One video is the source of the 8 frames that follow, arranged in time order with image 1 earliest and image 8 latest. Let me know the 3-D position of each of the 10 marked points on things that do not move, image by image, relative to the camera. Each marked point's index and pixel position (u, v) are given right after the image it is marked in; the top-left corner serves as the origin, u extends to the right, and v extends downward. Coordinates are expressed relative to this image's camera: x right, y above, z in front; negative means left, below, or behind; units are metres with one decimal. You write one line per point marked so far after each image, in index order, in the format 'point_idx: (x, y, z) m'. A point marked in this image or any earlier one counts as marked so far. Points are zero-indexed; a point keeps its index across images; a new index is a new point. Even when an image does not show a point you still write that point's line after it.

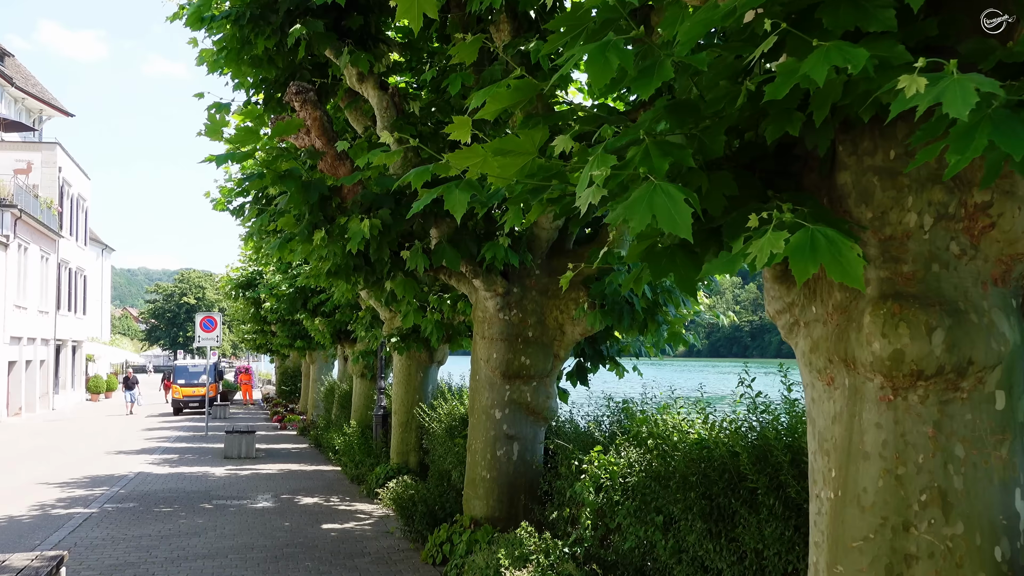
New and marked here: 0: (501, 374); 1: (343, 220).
0: (-0.1, -0.8, +8.4) m
1: (-1.3, +0.5, +7.6) m
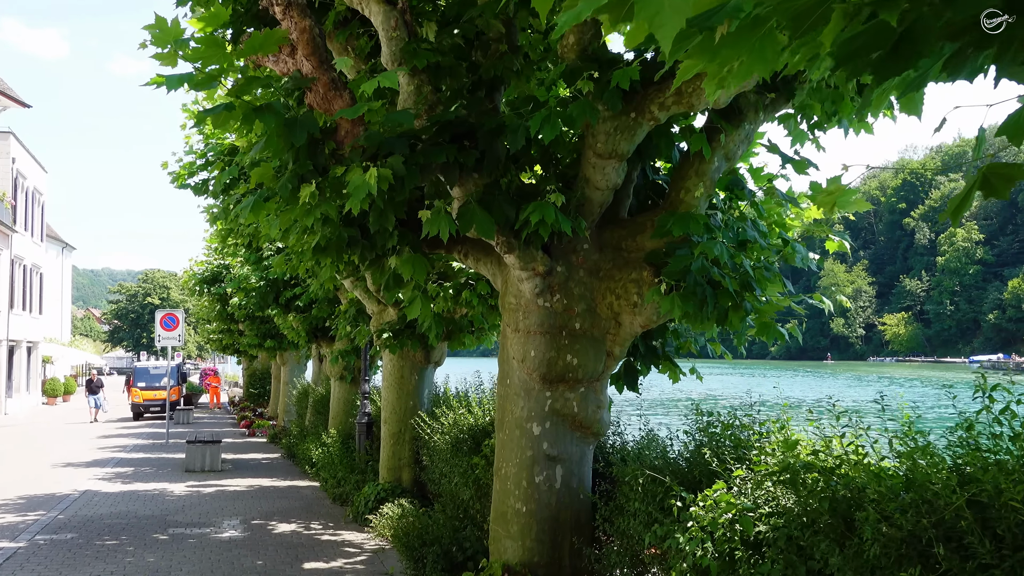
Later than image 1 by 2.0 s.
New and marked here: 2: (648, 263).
0: (+0.2, -0.6, +6.5) m
1: (-1.0, +0.7, +5.6) m
2: (+0.9, +0.2, +6.4) m
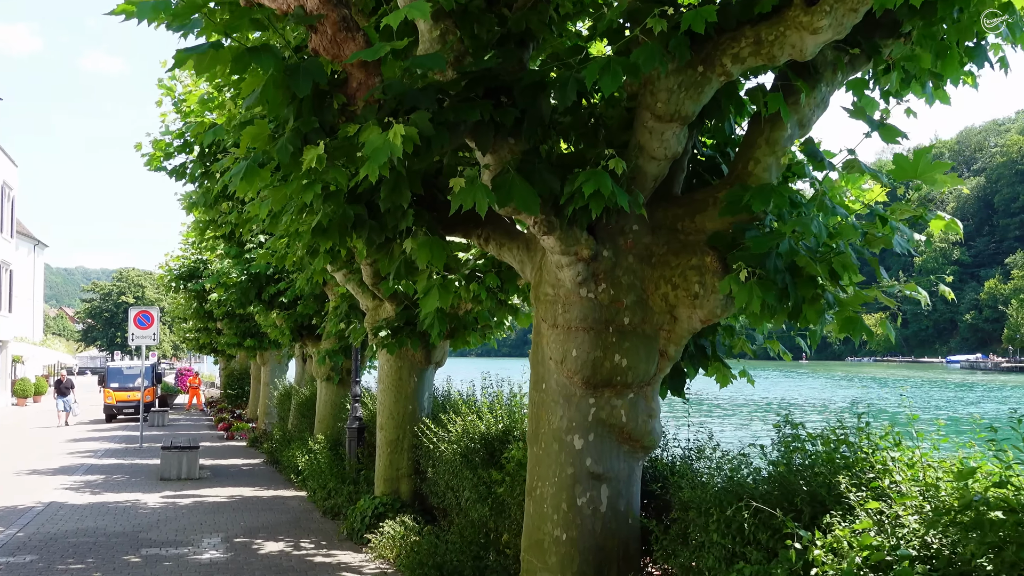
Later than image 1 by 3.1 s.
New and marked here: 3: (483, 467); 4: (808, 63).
0: (+0.4, -0.5, +5.5) m
1: (-0.8, +0.8, +4.6) m
2: (+1.1, +0.2, +5.4) m
3: (-0.2, -1.5, +8.1) m
4: (+1.7, +1.3, +5.6) m
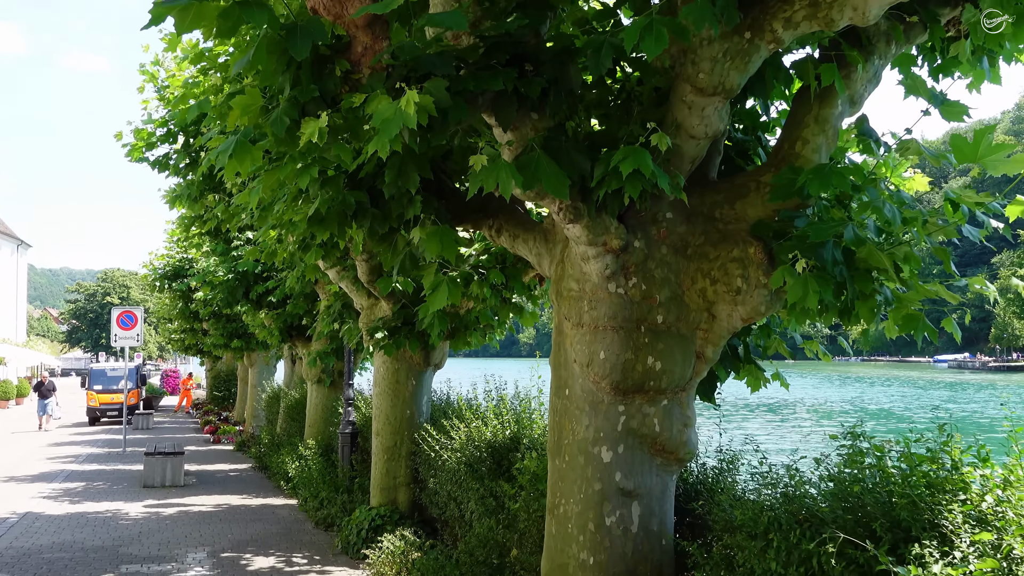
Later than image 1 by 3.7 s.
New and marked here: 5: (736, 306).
0: (+0.5, -0.5, +5.0) m
1: (-0.6, +0.8, +4.0) m
2: (+1.2, +0.3, +4.9) m
3: (-0.2, -1.5, +7.5) m
4: (+1.8, +1.3, +5.0) m
5: (+1.2, -0.1, +4.9) m
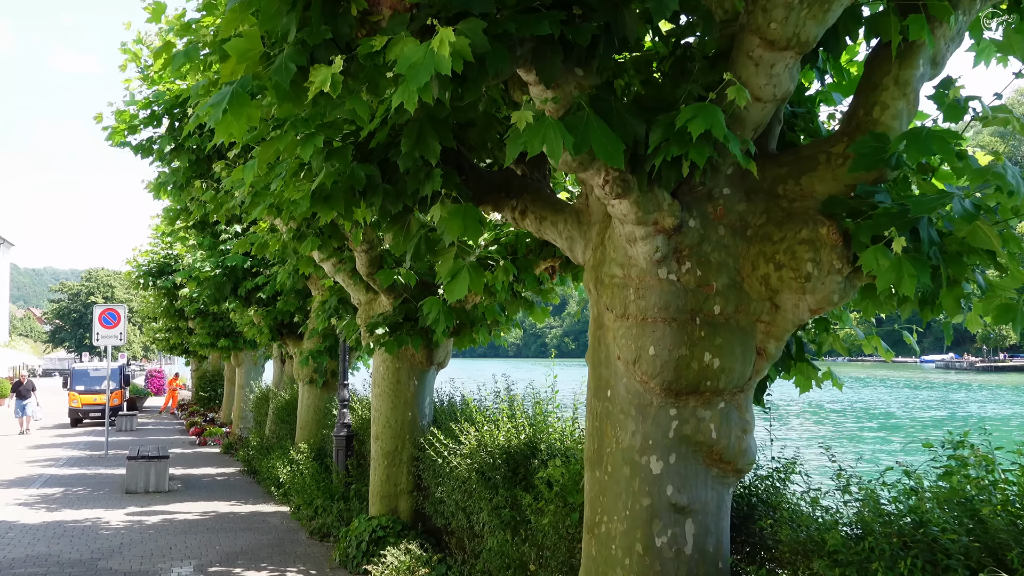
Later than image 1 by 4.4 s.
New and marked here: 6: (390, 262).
0: (+0.7, -0.5, +4.3) m
1: (-0.5, +0.9, +3.3) m
2: (+1.4, +0.3, +4.2) m
3: (0.0, -1.4, +6.9) m
4: (+2.0, +1.4, +4.4) m
5: (+1.3, 0.0, +4.3) m
6: (-1.2, +0.2, +9.0) m
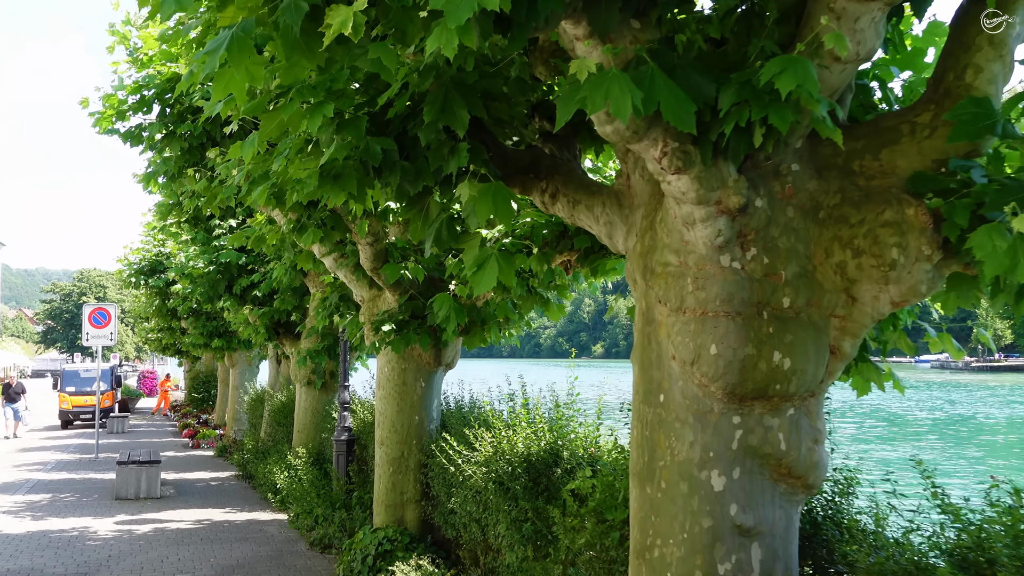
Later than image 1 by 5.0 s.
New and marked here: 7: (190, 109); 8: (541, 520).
0: (+0.8, -0.4, +3.8) m
1: (-0.3, +0.9, +2.8) m
2: (+1.6, +0.4, +3.7) m
3: (+0.1, -1.4, +6.3) m
4: (+2.2, +1.5, +3.9) m
5: (+1.5, 0.0, +3.7) m
6: (-1.0, +0.3, +8.5) m
7: (-3.1, +1.7, +9.1) m
8: (+0.2, -1.5, +6.2) m
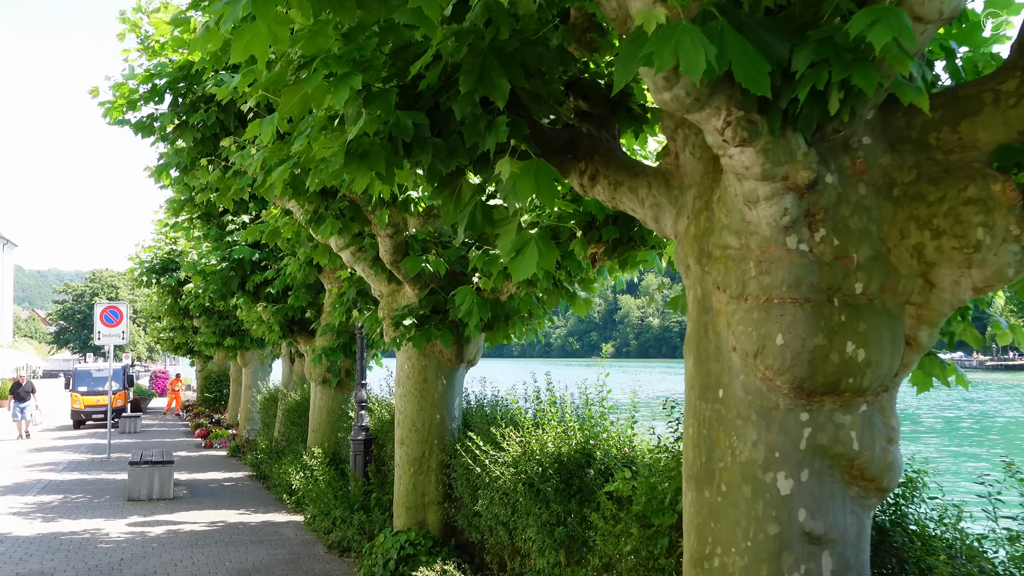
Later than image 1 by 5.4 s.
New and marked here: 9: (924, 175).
0: (+1.0, -0.4, +3.4) m
1: (-0.2, +1.0, +2.5) m
2: (+1.7, +0.4, +3.3) m
3: (+0.3, -1.3, +6.0) m
4: (+2.3, +1.5, +3.5) m
5: (+1.6, +0.1, +3.4) m
6: (-0.8, +0.3, +8.1) m
7: (-2.8, +1.7, +8.8) m
8: (+0.4, -1.5, +5.9) m
9: (+1.5, +0.4, +3.5) m
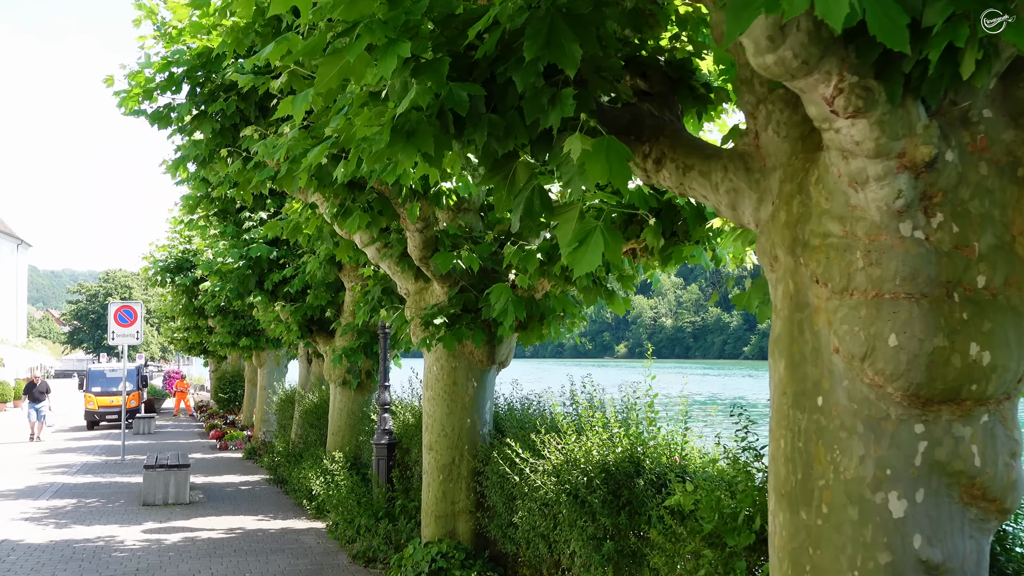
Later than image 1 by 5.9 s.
0: (+1.2, -0.3, +3.0) m
1: (+0.1, +1.0, +2.0) m
2: (+2.0, +0.4, +2.9) m
3: (+0.6, -1.3, +5.5) m
4: (+2.6, +1.5, +3.1) m
5: (+1.9, +0.1, +2.9) m
6: (-0.5, +0.4, +7.7) m
7: (-2.5, +1.8, +8.4) m
8: (+0.7, -1.4, +5.5) m
9: (+1.8, +0.4, +3.1) m
